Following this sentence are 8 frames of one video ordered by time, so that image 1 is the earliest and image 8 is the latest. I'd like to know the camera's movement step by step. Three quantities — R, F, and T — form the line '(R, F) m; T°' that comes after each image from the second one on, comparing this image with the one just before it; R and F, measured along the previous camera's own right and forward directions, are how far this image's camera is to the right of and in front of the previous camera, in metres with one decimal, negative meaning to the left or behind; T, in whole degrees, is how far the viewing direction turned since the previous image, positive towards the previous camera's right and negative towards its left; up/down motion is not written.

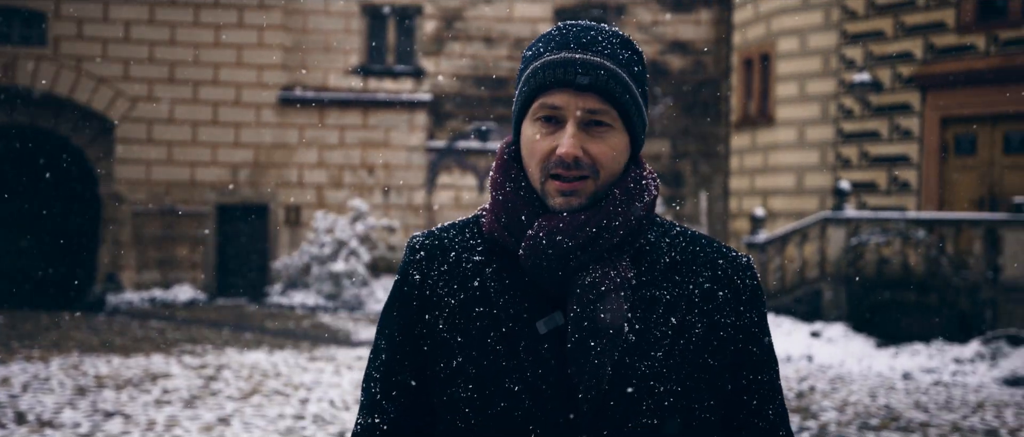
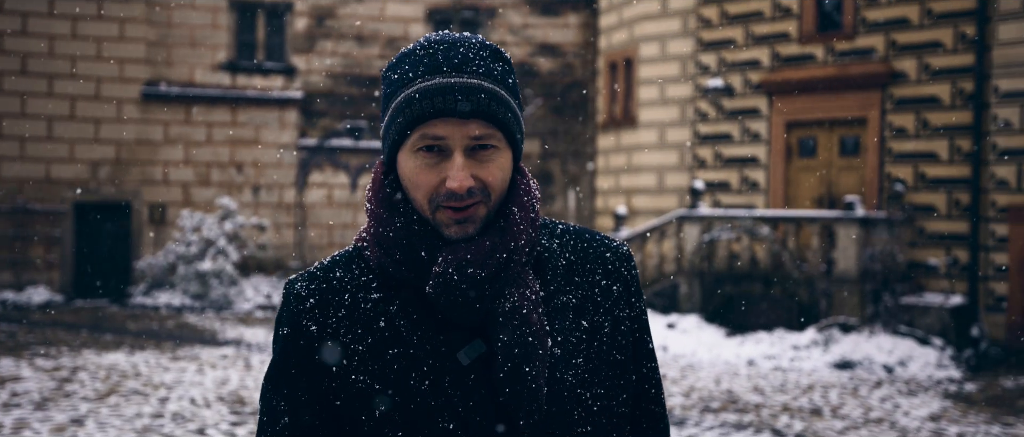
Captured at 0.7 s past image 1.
(+0.2, -0.3) m; +8°
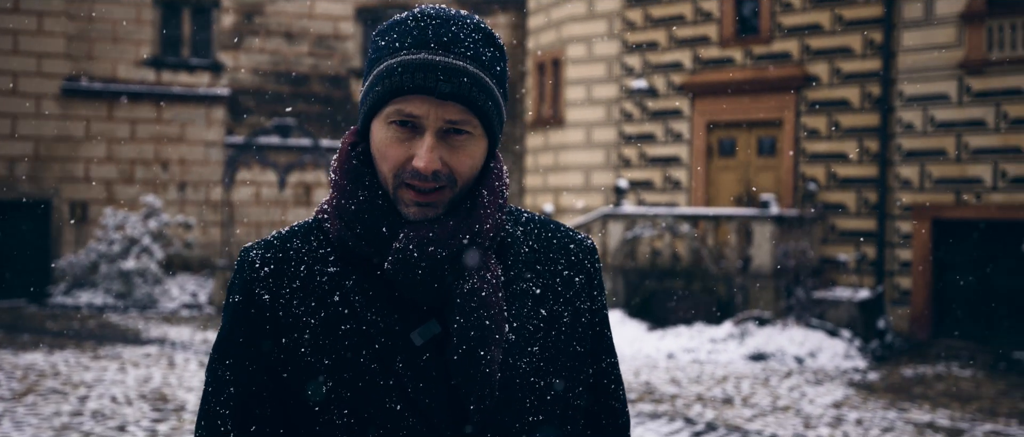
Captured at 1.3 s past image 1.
(+0.1, -0.2) m; +4°
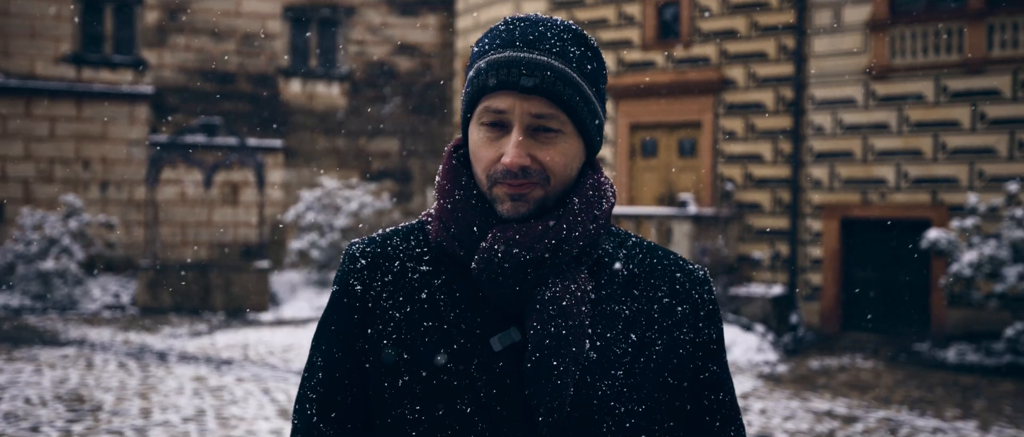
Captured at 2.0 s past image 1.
(+0.2, -0.2) m; +4°
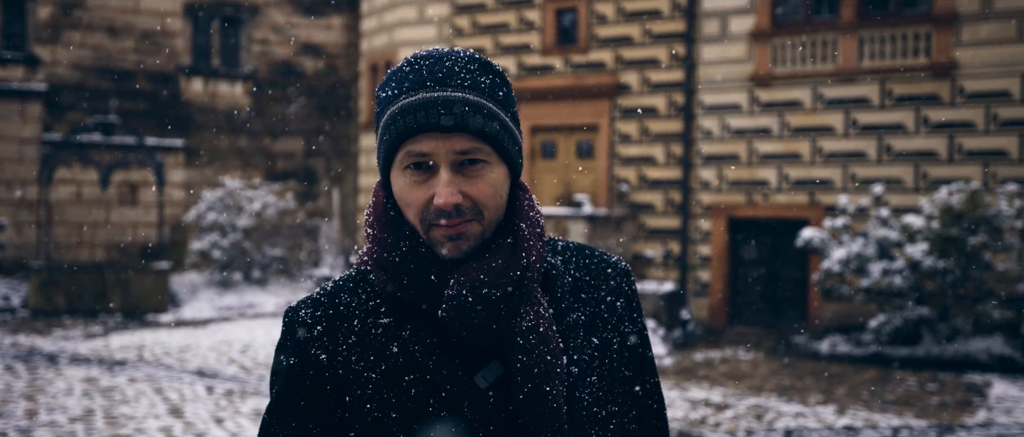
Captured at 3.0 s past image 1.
(+0.2, -0.3) m; +5°
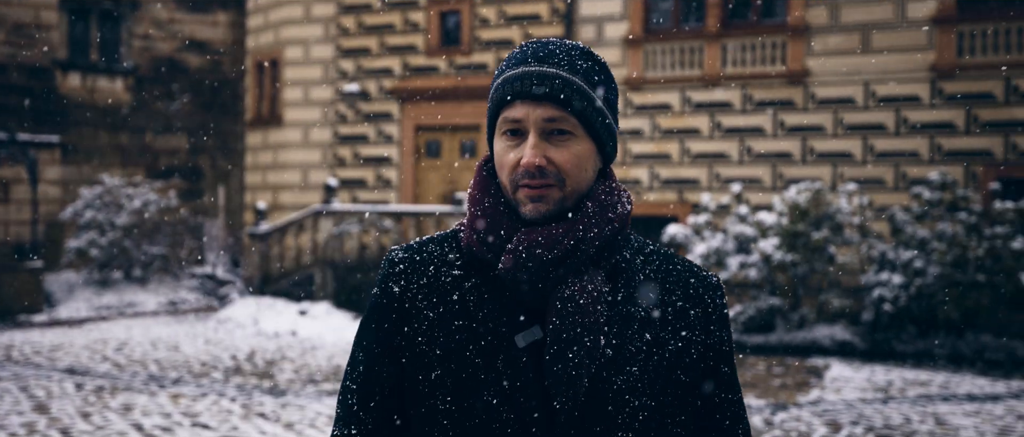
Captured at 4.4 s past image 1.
(+0.3, -0.4) m; +6°
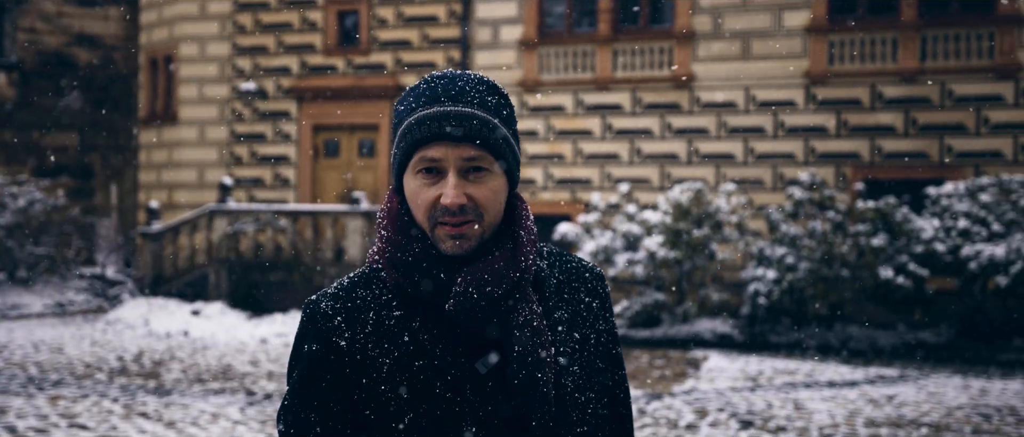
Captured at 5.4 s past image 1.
(+0.3, -0.3) m; +5°
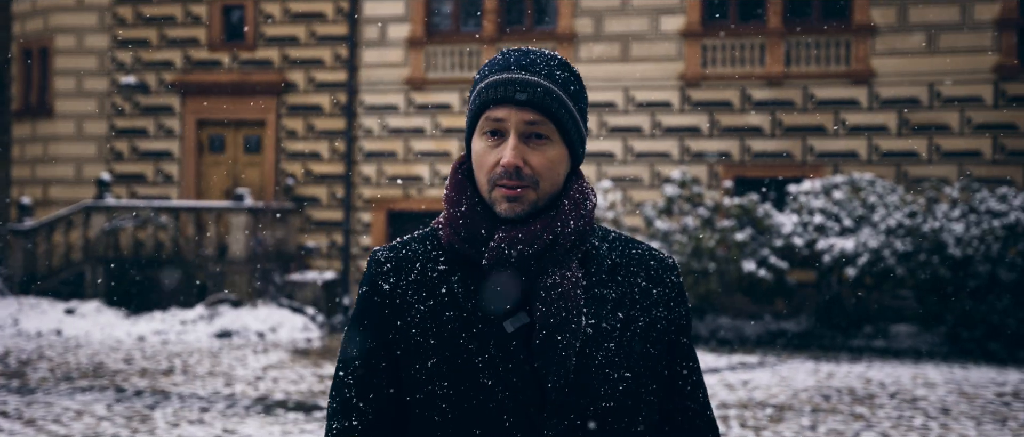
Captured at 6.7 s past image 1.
(+0.3, -0.2) m; +6°
